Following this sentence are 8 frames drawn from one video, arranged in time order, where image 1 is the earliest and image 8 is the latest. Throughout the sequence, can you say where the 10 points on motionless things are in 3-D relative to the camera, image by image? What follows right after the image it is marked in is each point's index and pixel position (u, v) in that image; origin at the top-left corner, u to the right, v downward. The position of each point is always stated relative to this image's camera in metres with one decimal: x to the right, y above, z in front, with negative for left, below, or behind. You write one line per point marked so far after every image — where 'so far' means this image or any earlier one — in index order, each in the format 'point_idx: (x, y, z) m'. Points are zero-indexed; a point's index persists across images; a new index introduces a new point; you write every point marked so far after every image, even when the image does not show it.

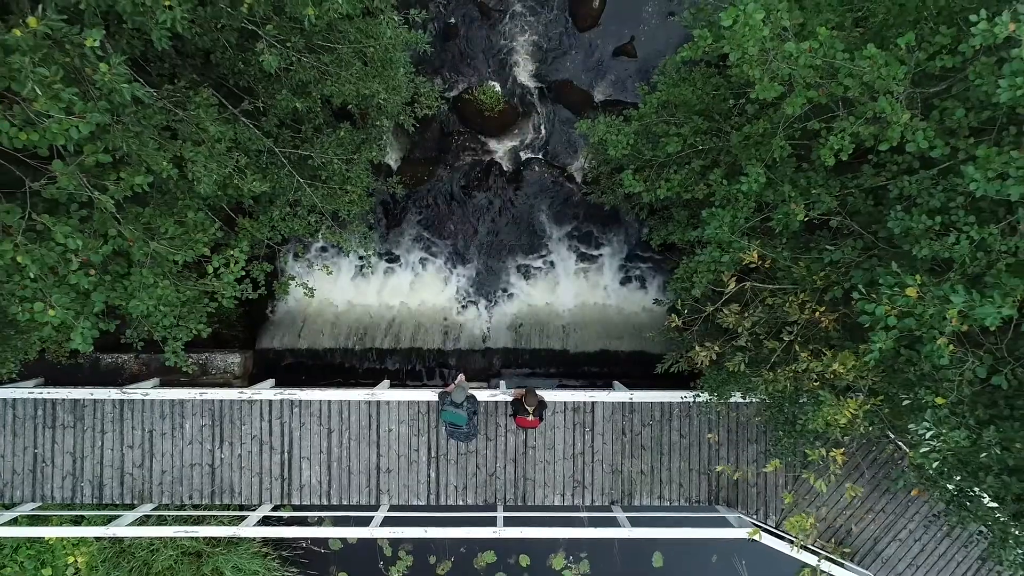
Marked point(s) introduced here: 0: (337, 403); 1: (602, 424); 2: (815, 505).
0: (-3.9, -2.6, +8.9) m
1: (+2.0, -3.0, +8.7) m
2: (+6.8, -4.8, +8.6) m
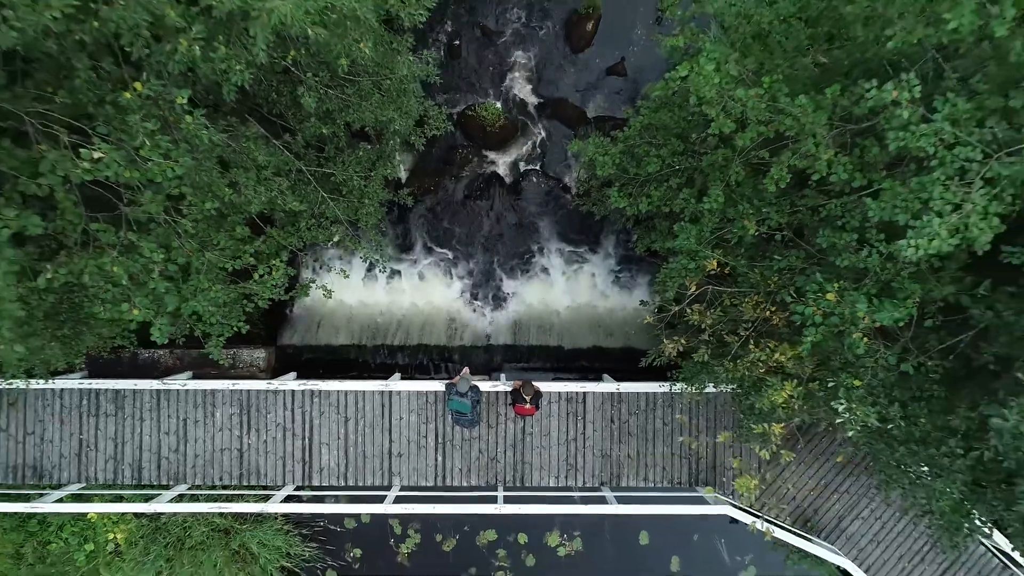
0: (-3.9, -2.6, +9.8) m
1: (+2.0, -3.0, +9.7) m
2: (+6.8, -4.8, +9.5) m
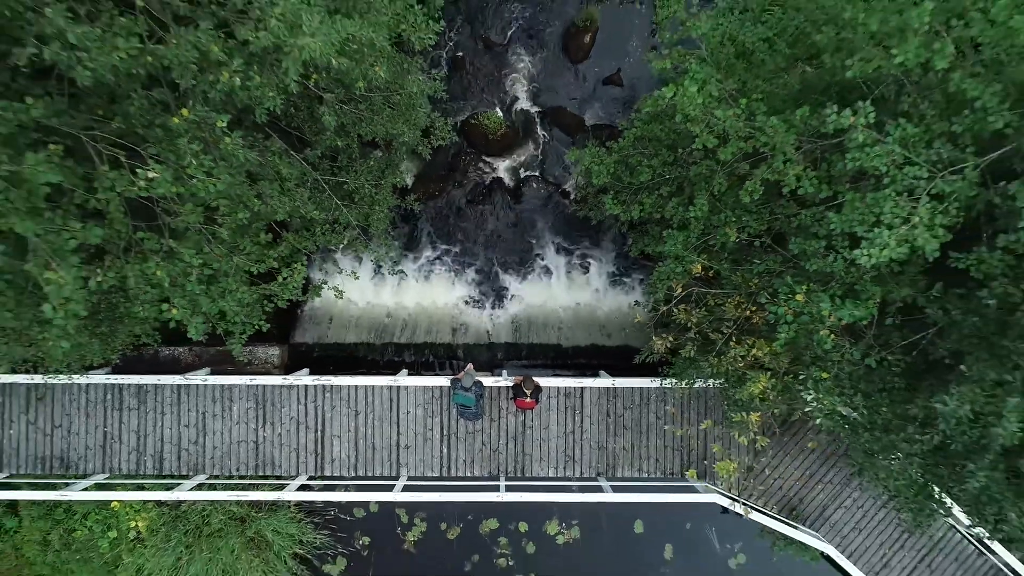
0: (-3.9, -2.6, +10.4) m
1: (+2.0, -3.1, +10.2) m
2: (+6.8, -4.9, +10.1) m
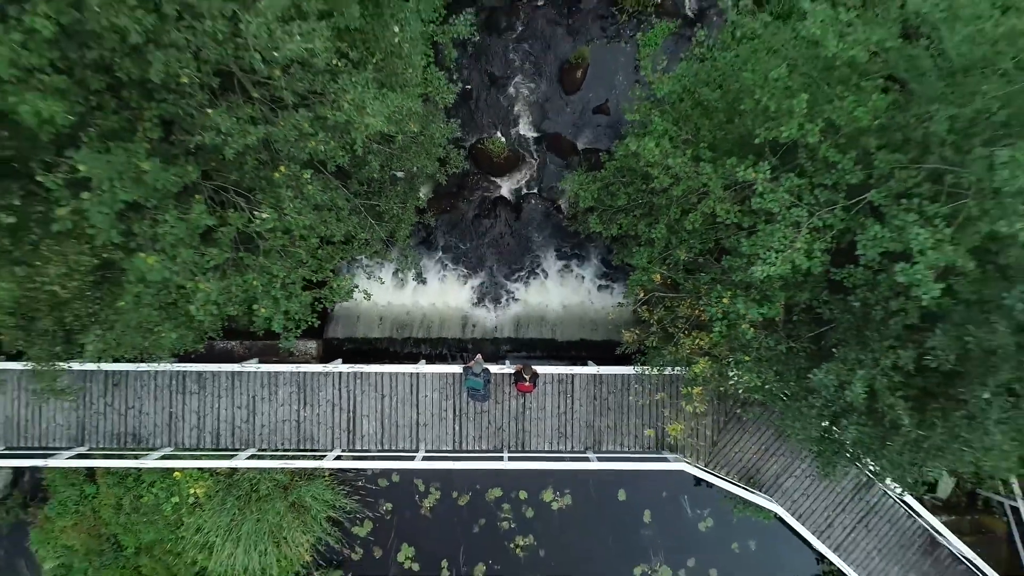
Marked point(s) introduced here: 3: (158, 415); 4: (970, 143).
0: (-3.9, -2.7, +12.3) m
1: (+2.1, -3.1, +12.2) m
2: (+6.8, -5.0, +12.0) m
3: (-11.1, -4.0, +12.3) m
4: (+6.6, +2.1, +5.6) m
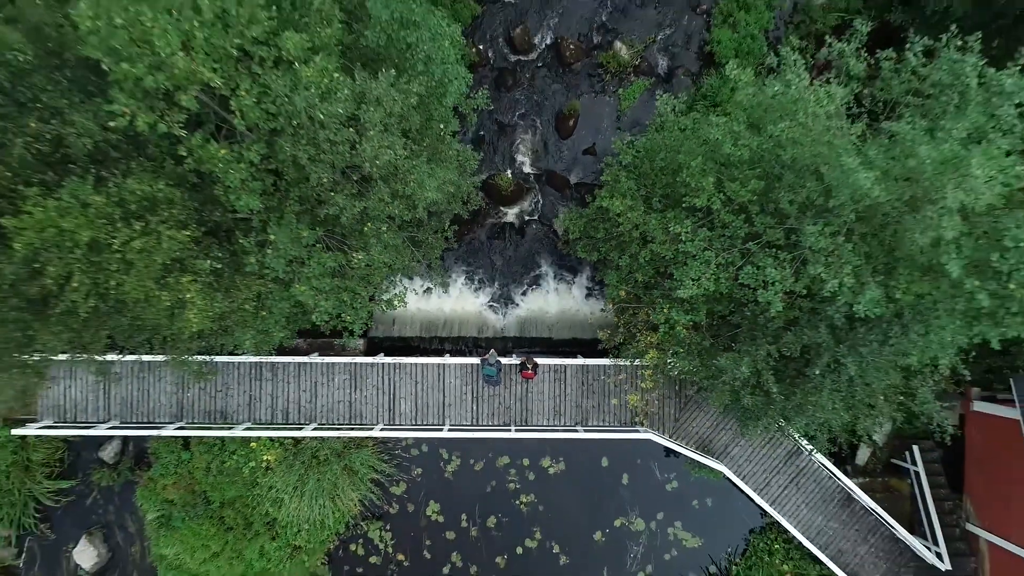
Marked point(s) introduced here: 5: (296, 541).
0: (-3.6, -3.1, +15.7) m
1: (+2.3, -3.5, +15.6) m
2: (+7.1, -5.4, +15.4) m
3: (-10.9, -4.4, +15.7) m
4: (+6.8, +1.7, +9.0) m
5: (-8.8, -10.4, +16.2) m
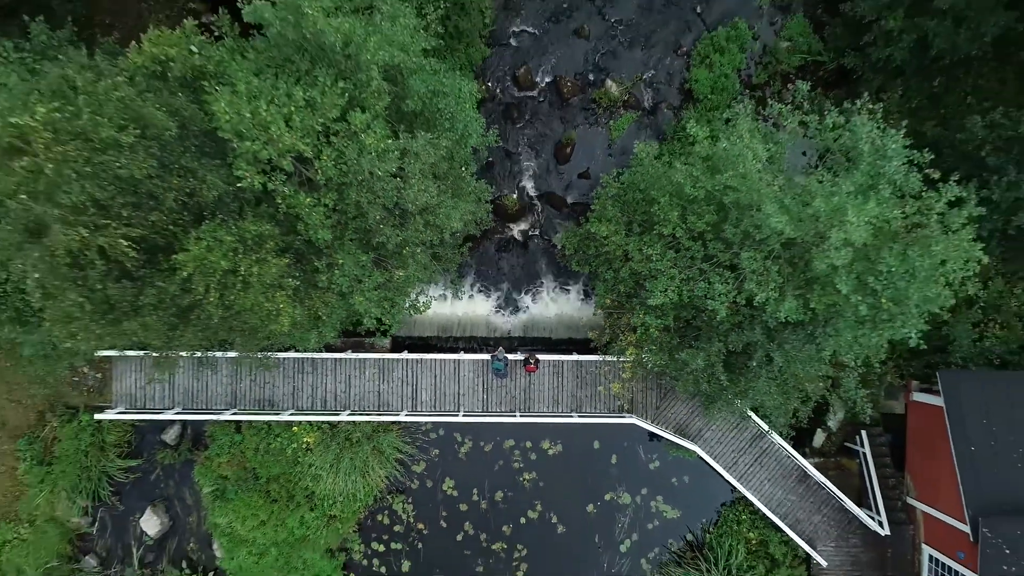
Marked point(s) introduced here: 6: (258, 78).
0: (-3.4, -3.4, +18.4) m
1: (+2.5, -3.9, +18.3) m
2: (+7.3, -5.7, +18.1) m
3: (-10.6, -4.7, +18.5) m
4: (+7.0, +1.4, +11.7) m
5: (-8.6, -10.7, +18.9) m
6: (-6.8, +5.7, +10.7) m
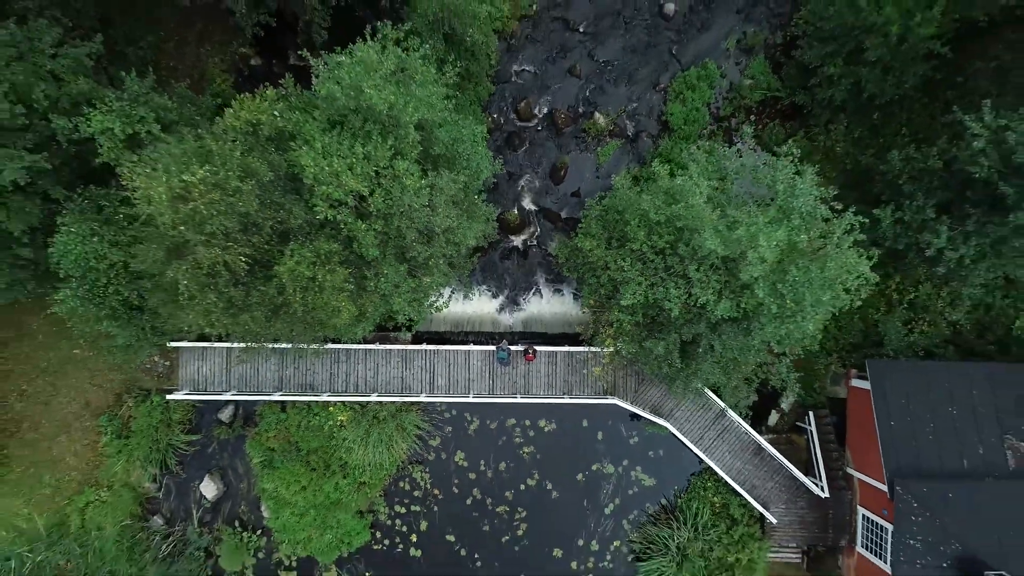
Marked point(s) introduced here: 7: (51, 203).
0: (-3.3, -3.6, +21.9) m
1: (+2.6, -4.0, +21.8) m
2: (+7.4, -5.8, +21.6) m
3: (-10.5, -4.8, +22.0) m
4: (+7.2, +1.2, +15.3) m
5: (-8.5, -10.8, +22.4) m
6: (-6.7, +5.6, +14.2) m
7: (-21.9, +4.0, +18.8) m
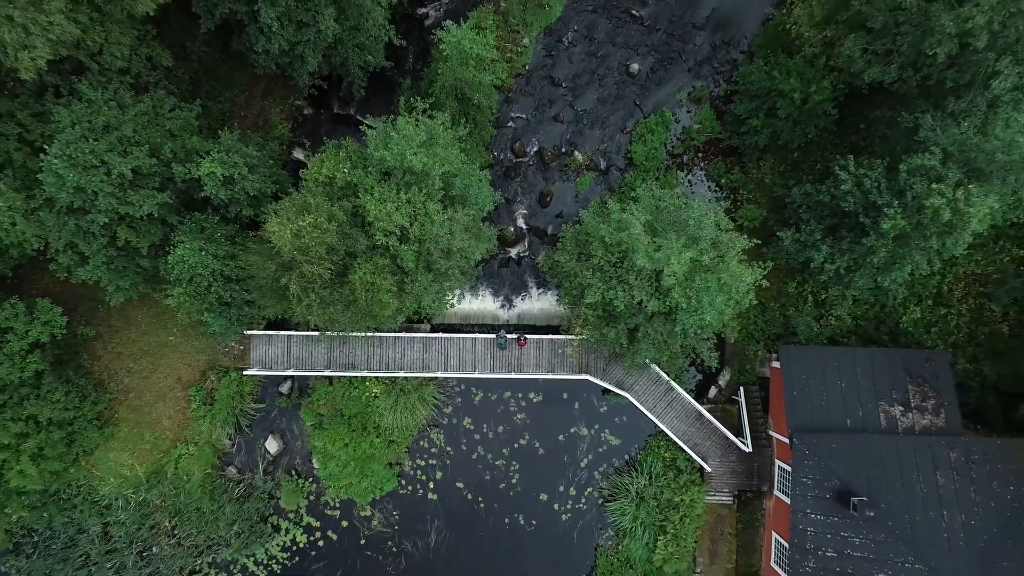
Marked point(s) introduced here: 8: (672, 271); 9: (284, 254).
0: (-3.6, -3.7, +28.4) m
1: (+2.4, -4.2, +28.2) m
2: (+7.1, -6.0, +28.0) m
3: (-10.8, -4.9, +28.4) m
4: (+6.9, +1.1, +21.7) m
5: (-8.8, -10.9, +28.9) m
6: (-7.0, +5.5, +20.6) m
7: (-22.2, +4.0, +25.2) m
8: (+8.1, +0.9, +19.9) m
9: (-11.6, +1.7, +19.5) m
